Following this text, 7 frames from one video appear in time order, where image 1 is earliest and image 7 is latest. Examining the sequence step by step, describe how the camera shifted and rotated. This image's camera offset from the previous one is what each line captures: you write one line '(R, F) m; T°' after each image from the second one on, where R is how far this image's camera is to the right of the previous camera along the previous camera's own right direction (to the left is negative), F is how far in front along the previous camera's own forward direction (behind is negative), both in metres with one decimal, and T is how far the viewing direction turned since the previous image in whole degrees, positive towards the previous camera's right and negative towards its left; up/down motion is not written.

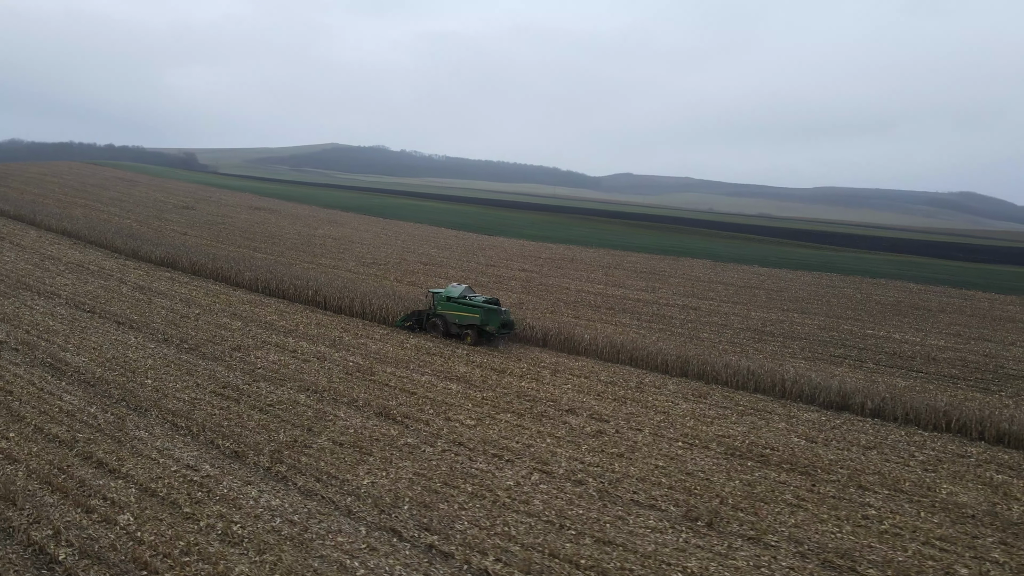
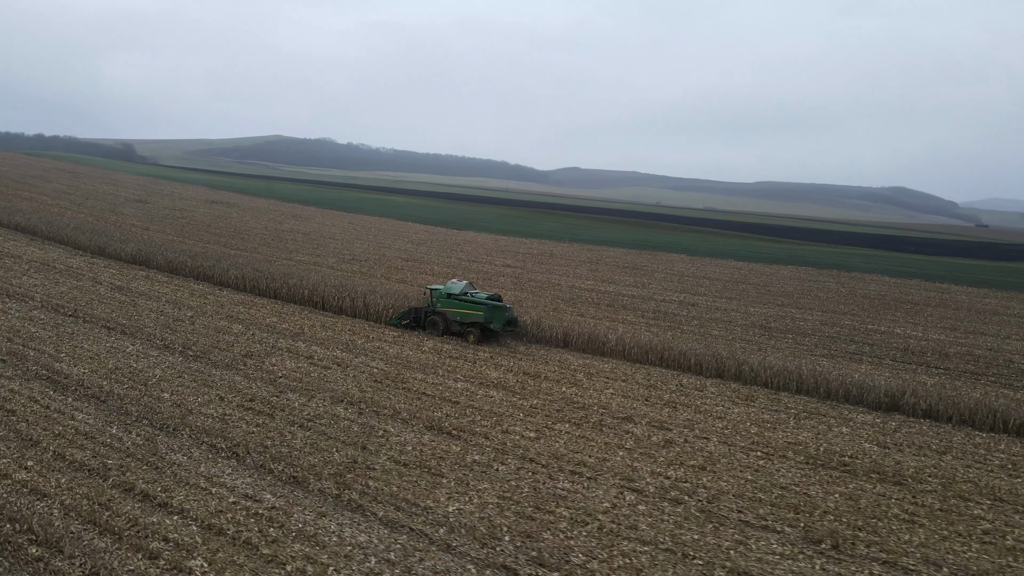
(-1.6, +0.8) m; +4°
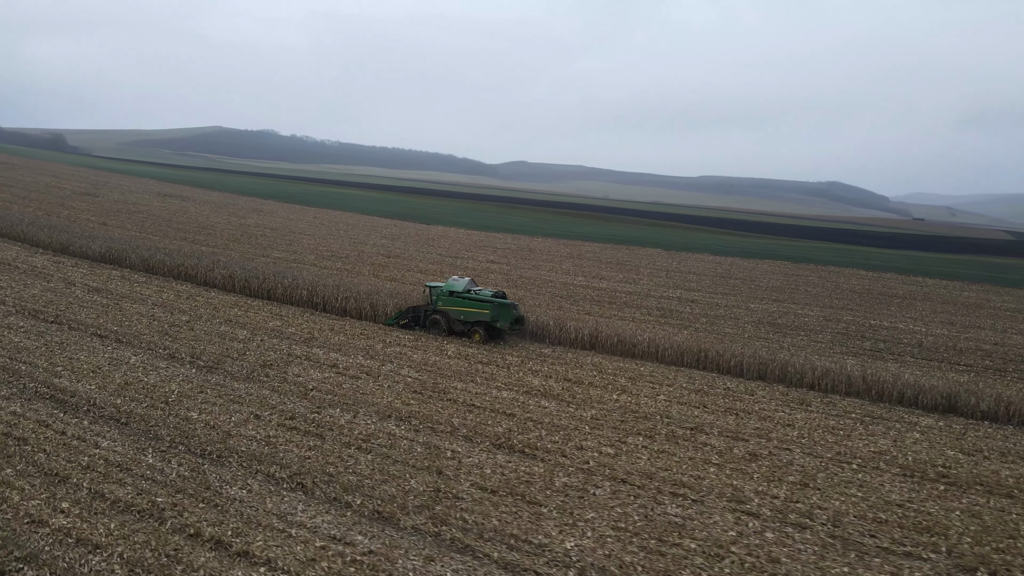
(-1.7, +0.9) m; +4°
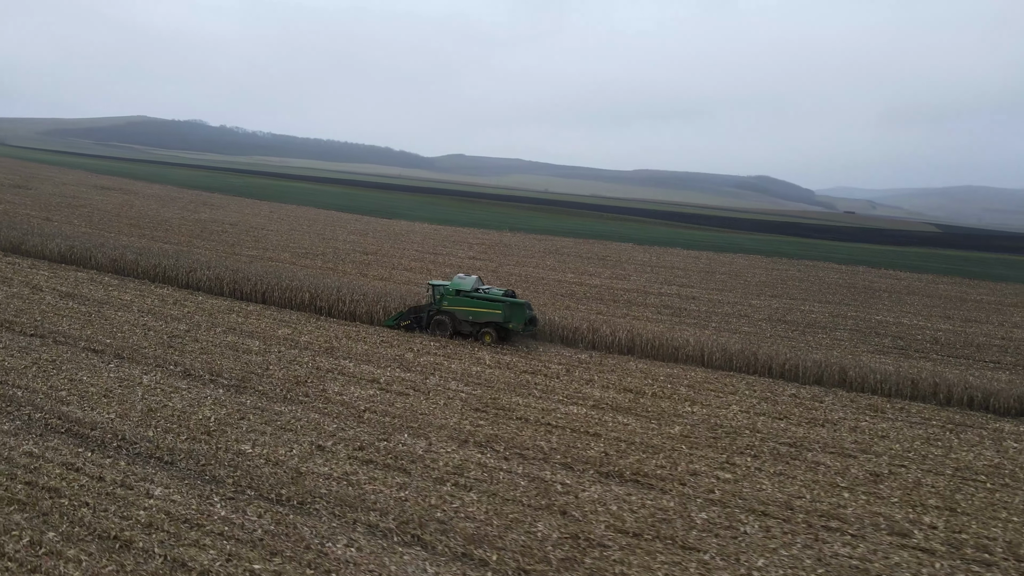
(-2.0, +1.2) m; +4°
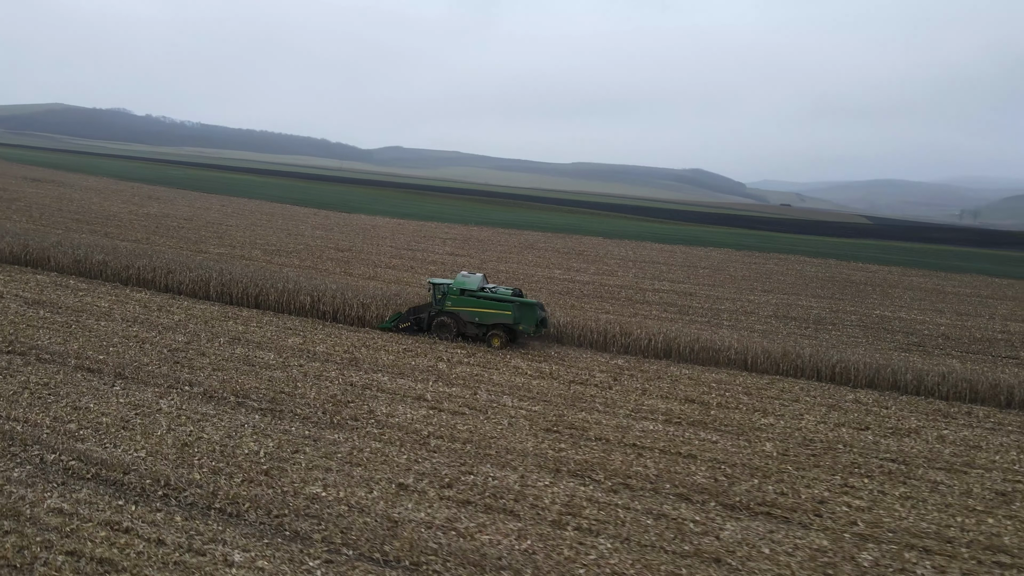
(-1.8, +1.1) m; +4°
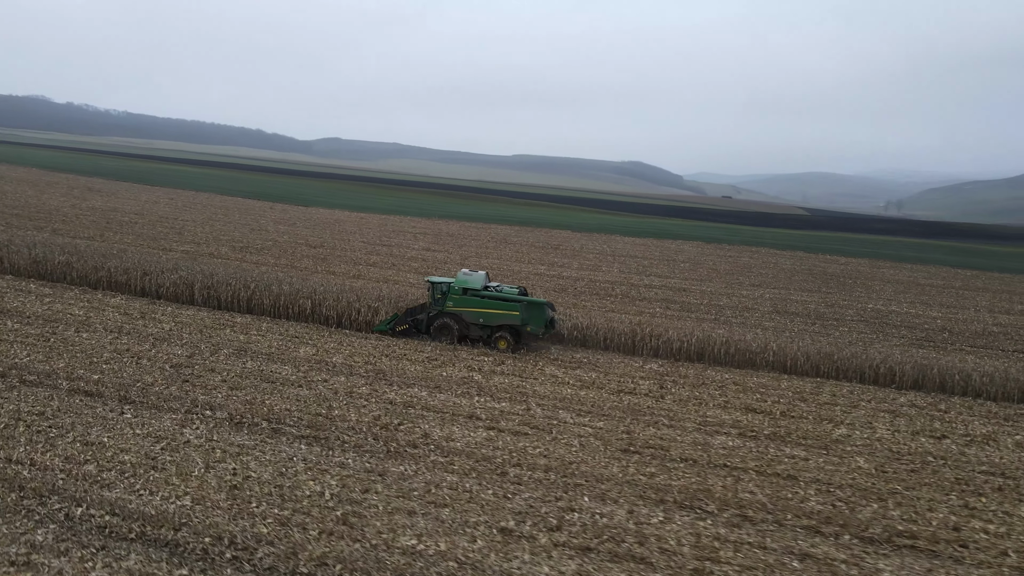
(-1.7, +1.0) m; +4°
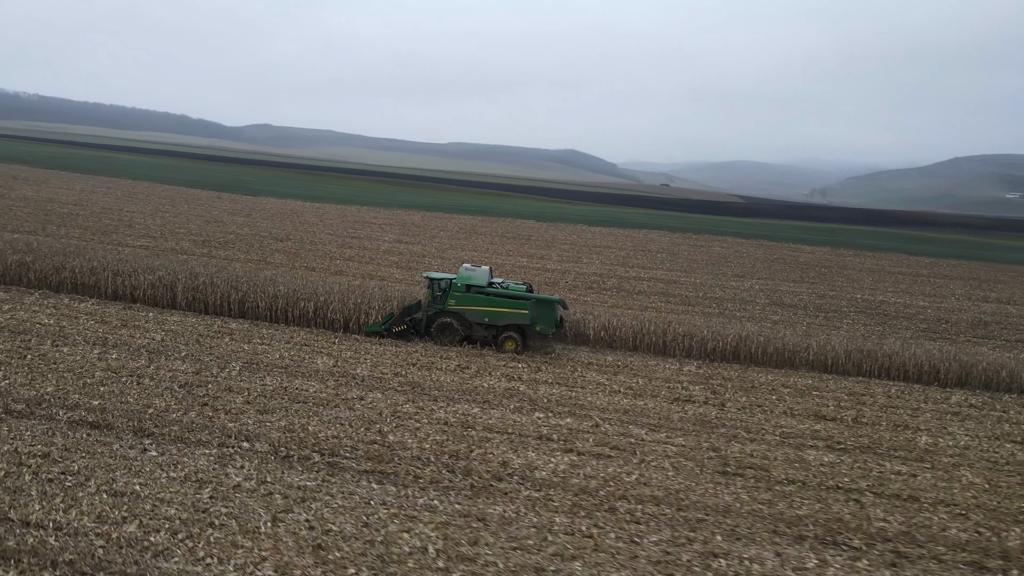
(-1.7, +1.1) m; +5°
